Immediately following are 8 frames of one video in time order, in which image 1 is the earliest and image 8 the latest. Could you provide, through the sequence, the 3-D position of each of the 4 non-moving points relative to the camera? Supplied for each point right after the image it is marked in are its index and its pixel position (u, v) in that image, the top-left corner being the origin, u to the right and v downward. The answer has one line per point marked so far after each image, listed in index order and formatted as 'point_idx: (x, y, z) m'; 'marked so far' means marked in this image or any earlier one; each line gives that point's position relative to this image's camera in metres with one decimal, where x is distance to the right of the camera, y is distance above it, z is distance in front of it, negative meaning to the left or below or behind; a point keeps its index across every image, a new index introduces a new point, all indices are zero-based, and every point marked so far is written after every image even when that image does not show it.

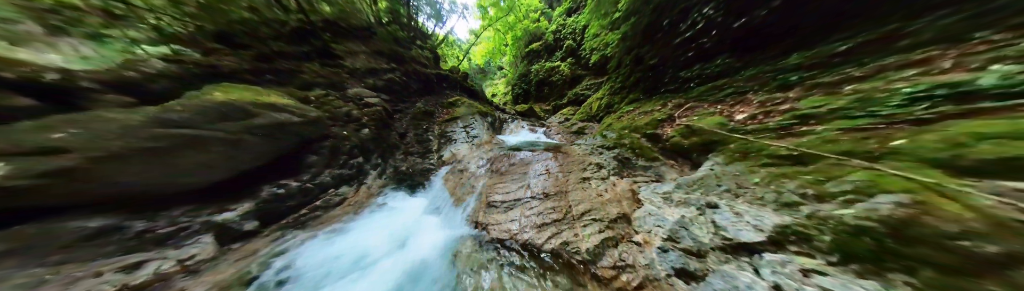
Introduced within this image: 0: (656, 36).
0: (+5.9, +4.4, +5.7) m
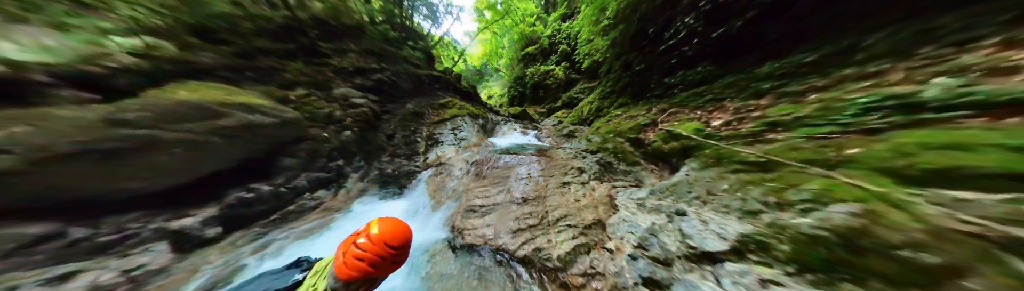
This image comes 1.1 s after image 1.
0: (+5.5, +4.3, +5.8) m
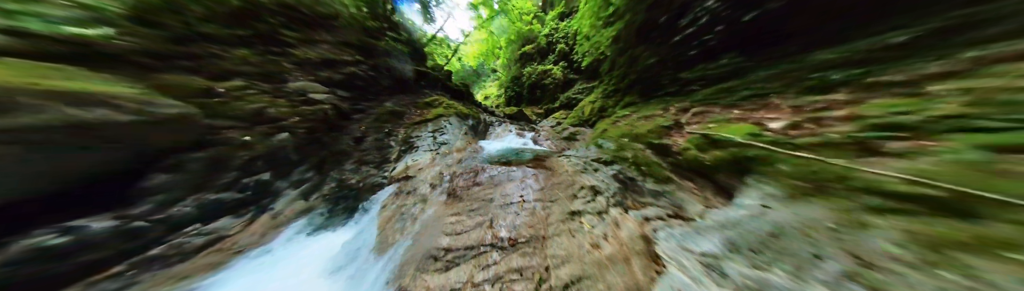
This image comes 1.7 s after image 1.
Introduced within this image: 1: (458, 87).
0: (+5.2, +4.1, +5.1) m
1: (-4.1, +4.3, +10.4) m
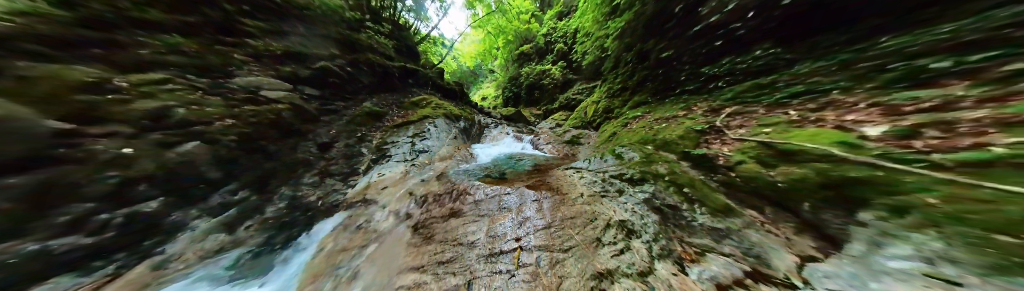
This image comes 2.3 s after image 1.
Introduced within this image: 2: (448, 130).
0: (+5.1, +3.9, +4.6) m
1: (-4.3, +4.0, +9.7) m
2: (-2.4, +0.5, +5.0) m
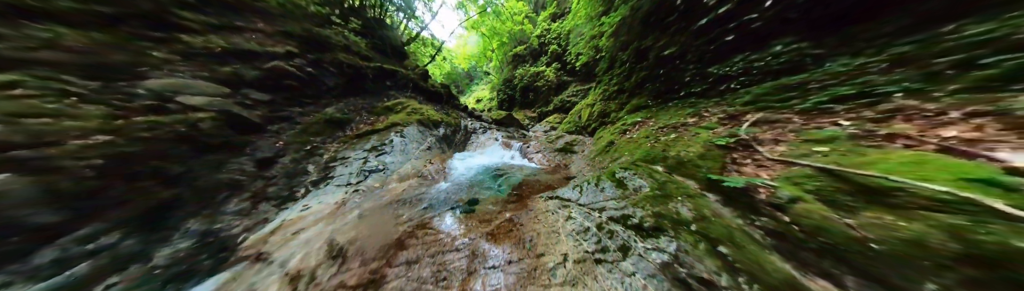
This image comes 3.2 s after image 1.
0: (+4.6, +3.7, +4.1) m
1: (-4.9, +3.6, +9.1) m
2: (-2.9, +0.1, +4.4) m
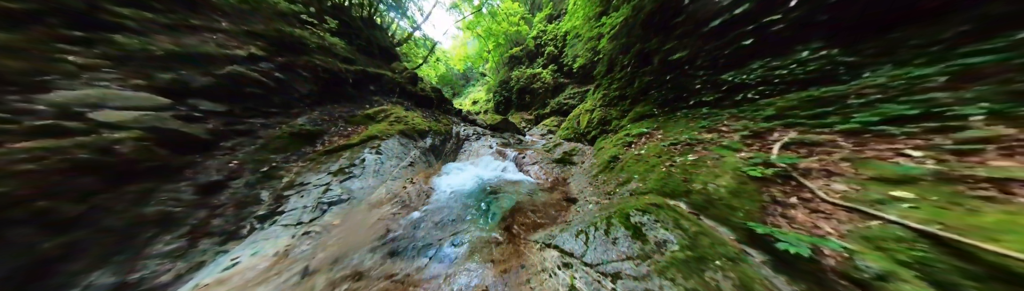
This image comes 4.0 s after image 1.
0: (+4.4, +3.3, +3.8) m
1: (-5.2, +3.2, +8.6) m
2: (-3.1, -0.3, +3.9) m
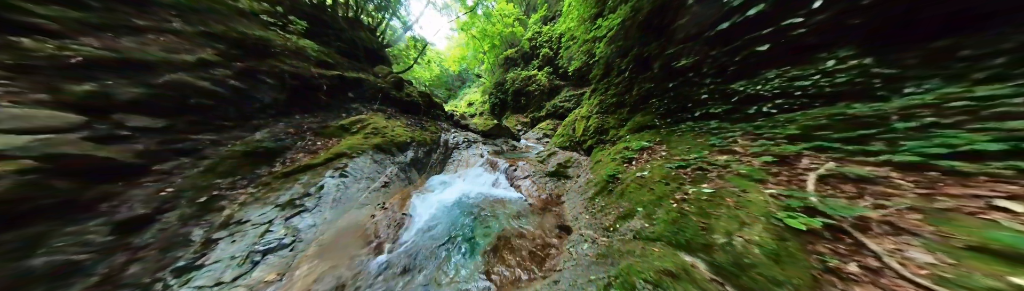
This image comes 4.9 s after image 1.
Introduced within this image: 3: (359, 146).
0: (+4.0, +3.0, +3.4) m
1: (-5.6, +2.8, +8.1) m
2: (-3.4, -0.7, +3.5) m
3: (-4.6, -0.1, +4.1) m
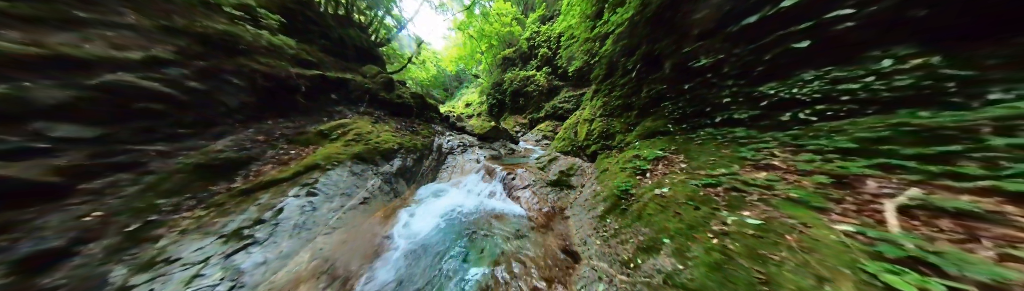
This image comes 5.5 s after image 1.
0: (+4.0, +2.8, +3.1) m
1: (-5.7, +2.6, +7.7) m
2: (-3.4, -0.9, +3.1) m
3: (-4.6, -0.3, +3.7) m
